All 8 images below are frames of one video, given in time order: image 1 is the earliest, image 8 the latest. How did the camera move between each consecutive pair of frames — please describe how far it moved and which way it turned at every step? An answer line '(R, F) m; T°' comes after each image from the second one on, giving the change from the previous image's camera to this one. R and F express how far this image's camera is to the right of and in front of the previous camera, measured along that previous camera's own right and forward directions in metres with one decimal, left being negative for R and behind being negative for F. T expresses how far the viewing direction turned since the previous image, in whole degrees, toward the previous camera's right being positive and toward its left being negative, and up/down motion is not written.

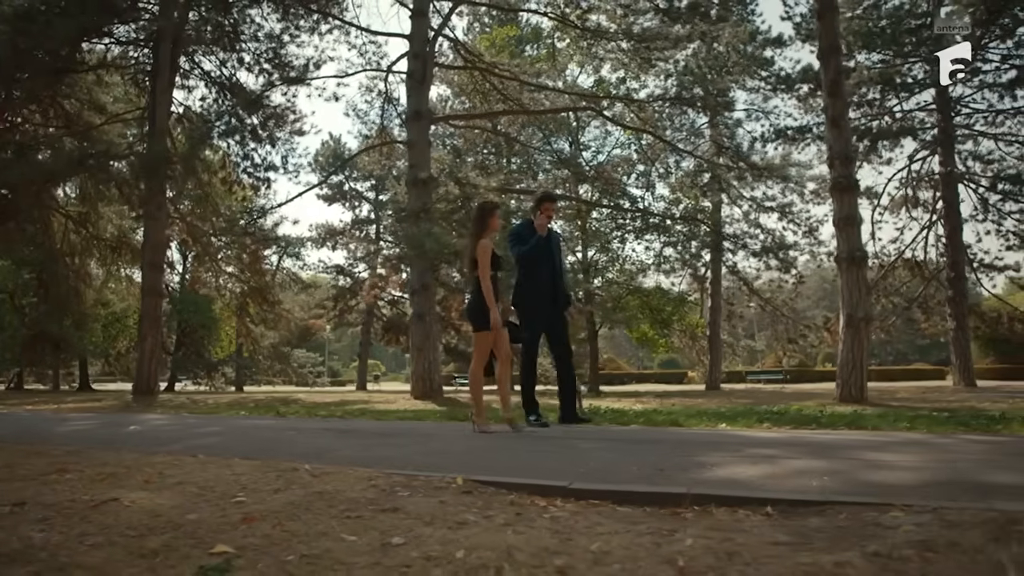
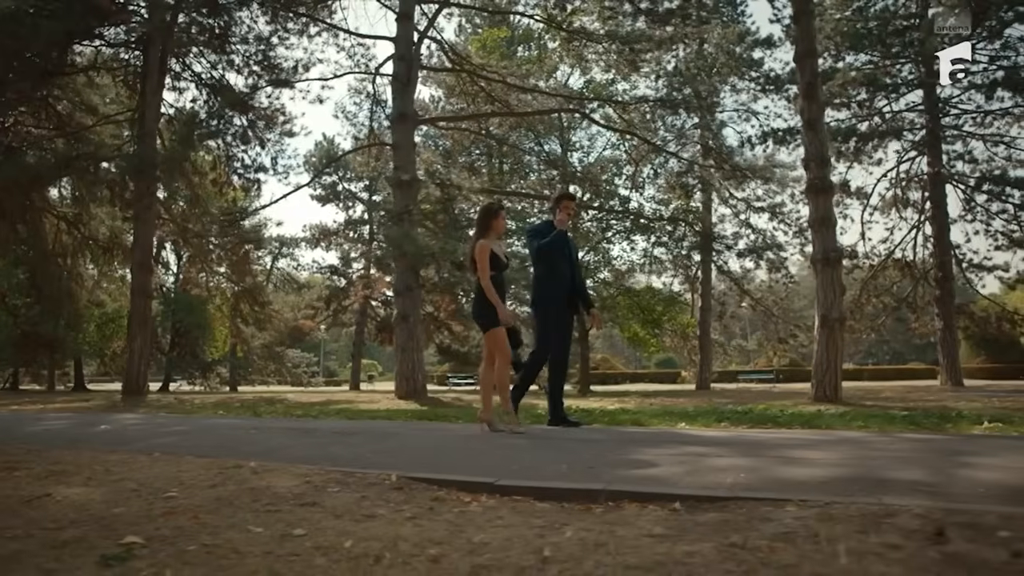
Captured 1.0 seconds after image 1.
(+0.2, -0.1) m; 0°
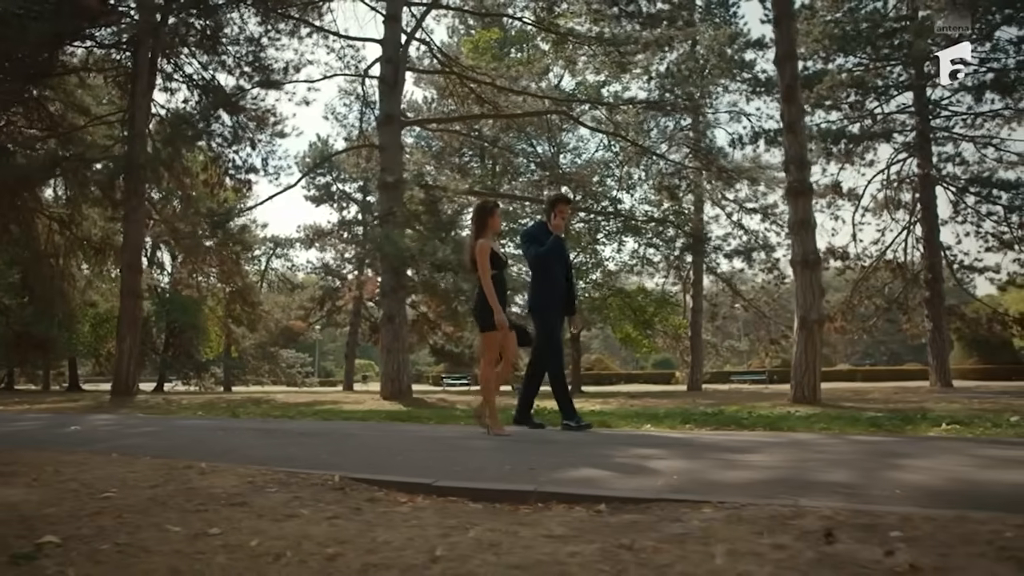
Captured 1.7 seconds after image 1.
(+0.2, -0.1) m; 0°
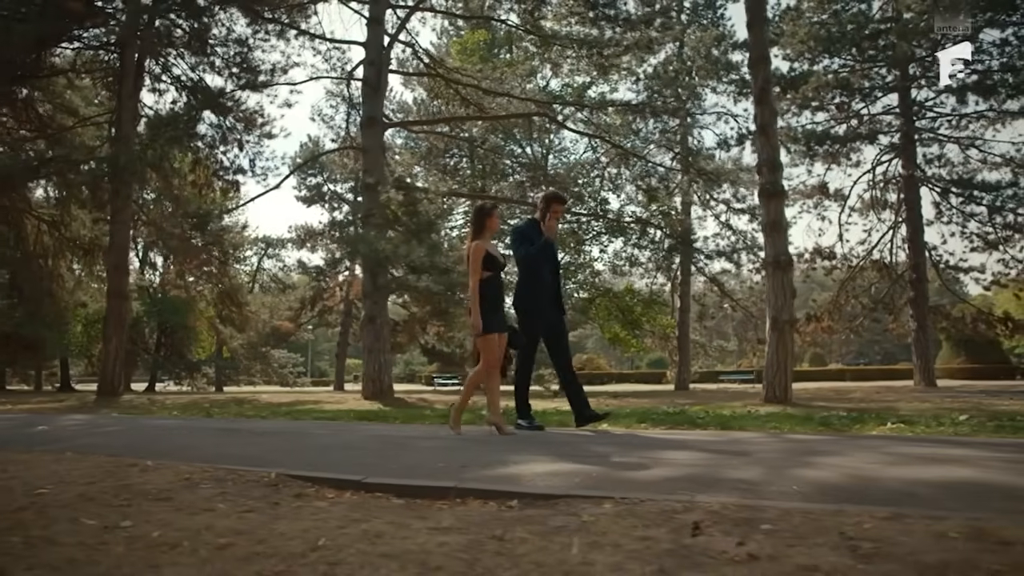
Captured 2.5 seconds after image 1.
(+0.2, -0.1) m; 0°
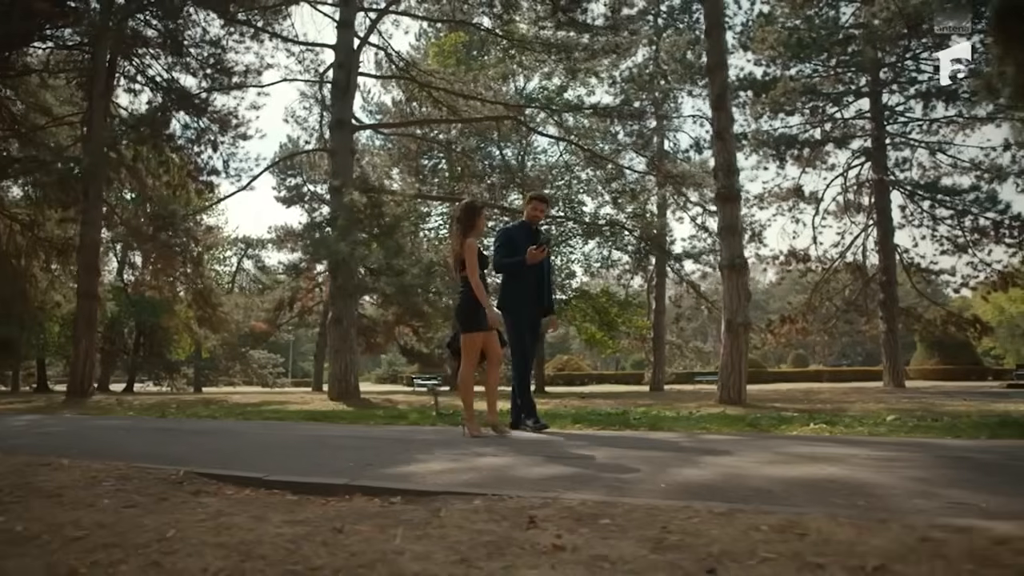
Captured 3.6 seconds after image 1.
(+0.3, -0.1) m; +1°
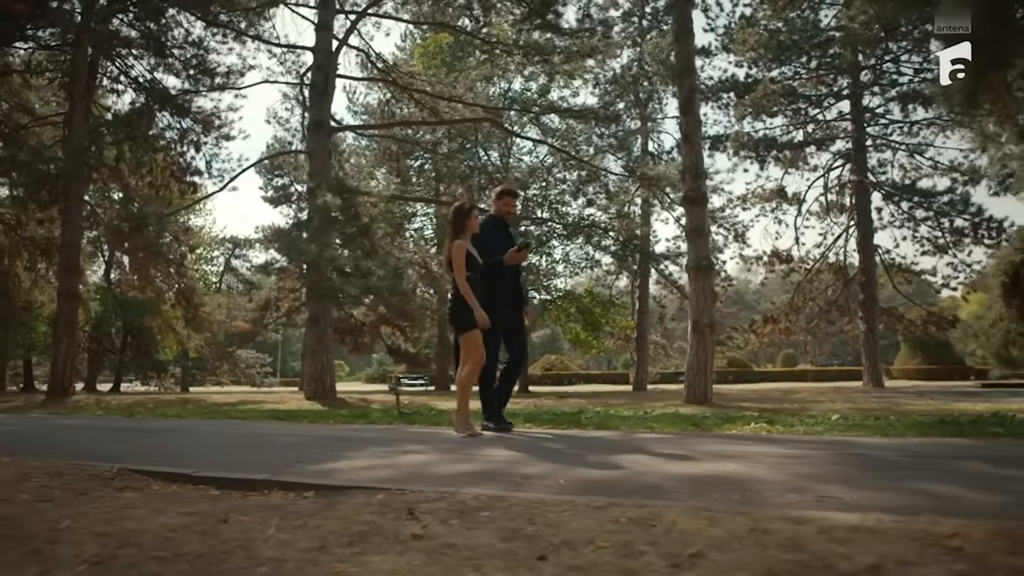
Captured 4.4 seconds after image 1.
(+0.3, -0.1) m; 0°
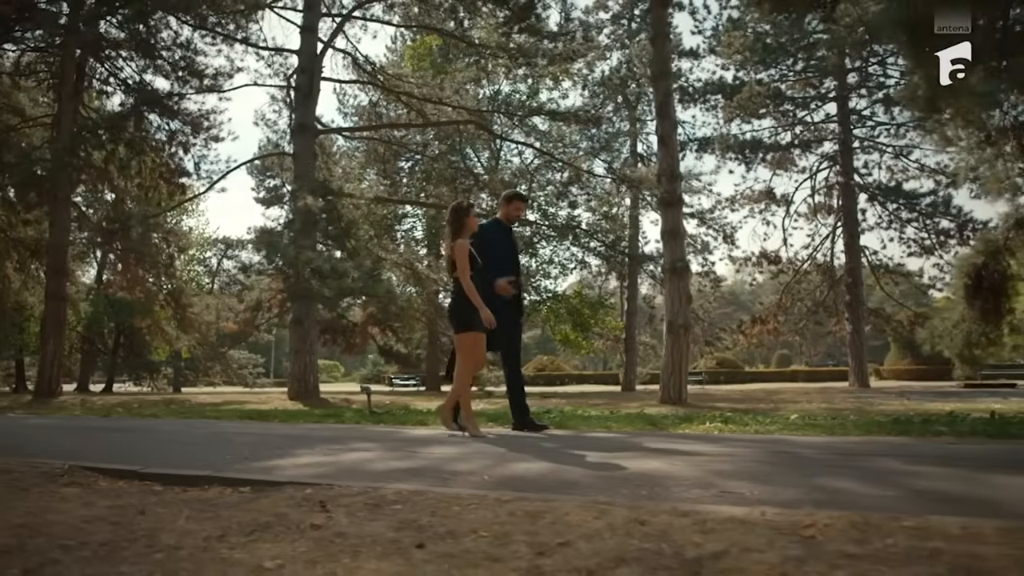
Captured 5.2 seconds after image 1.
(+0.2, -0.1) m; 0°
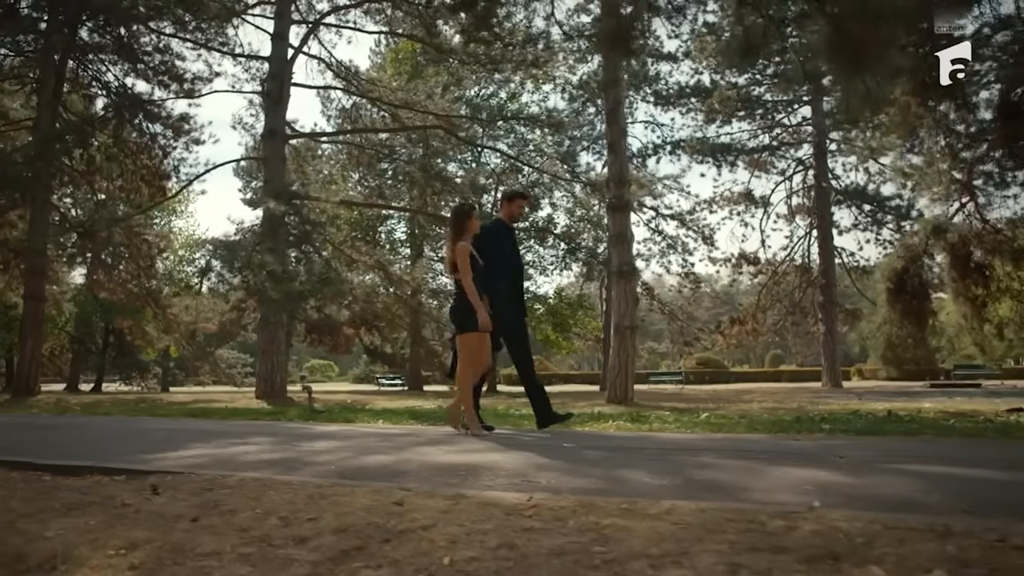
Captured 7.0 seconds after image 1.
(+0.6, -0.3) m; 0°
